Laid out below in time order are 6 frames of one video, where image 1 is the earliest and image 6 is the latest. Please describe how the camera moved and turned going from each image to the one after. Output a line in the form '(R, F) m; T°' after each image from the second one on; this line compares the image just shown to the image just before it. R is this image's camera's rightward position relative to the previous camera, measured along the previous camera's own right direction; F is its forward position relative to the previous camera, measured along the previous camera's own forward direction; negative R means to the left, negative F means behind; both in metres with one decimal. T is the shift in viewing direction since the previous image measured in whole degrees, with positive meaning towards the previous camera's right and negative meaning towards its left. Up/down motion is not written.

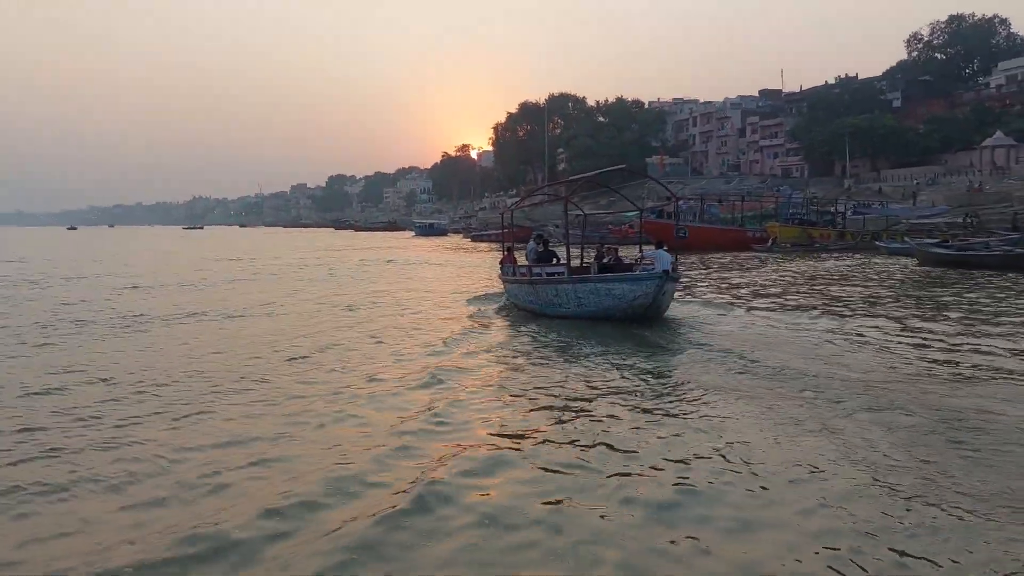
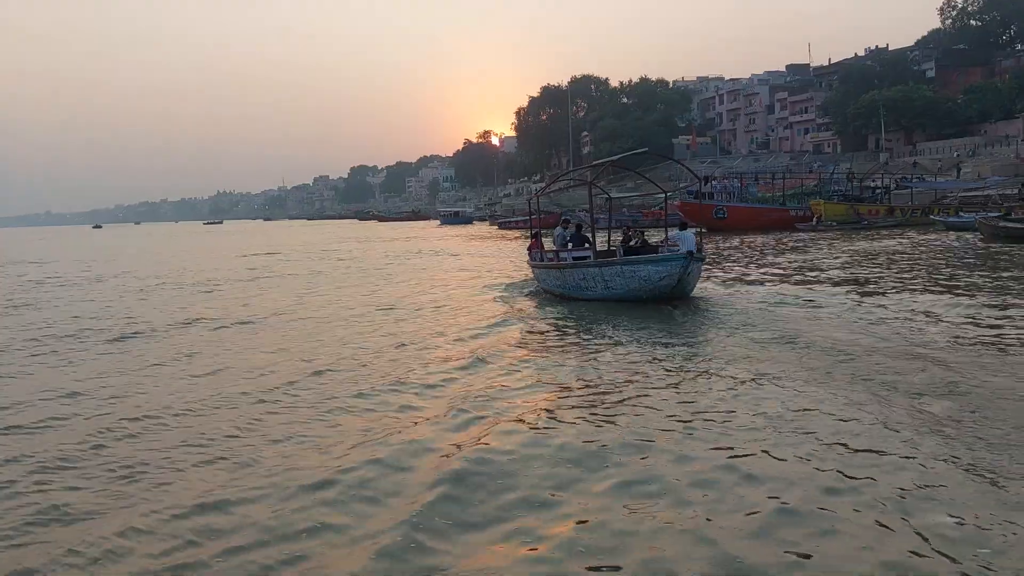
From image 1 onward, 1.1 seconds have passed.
(-0.2, +0.7) m; -2°
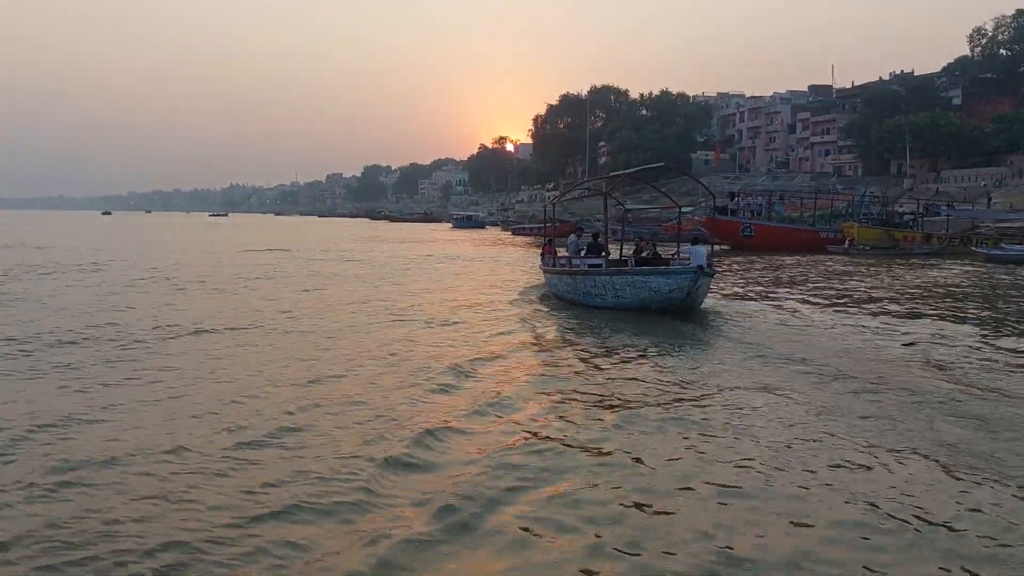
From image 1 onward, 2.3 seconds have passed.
(-0.3, +0.6) m; 0°
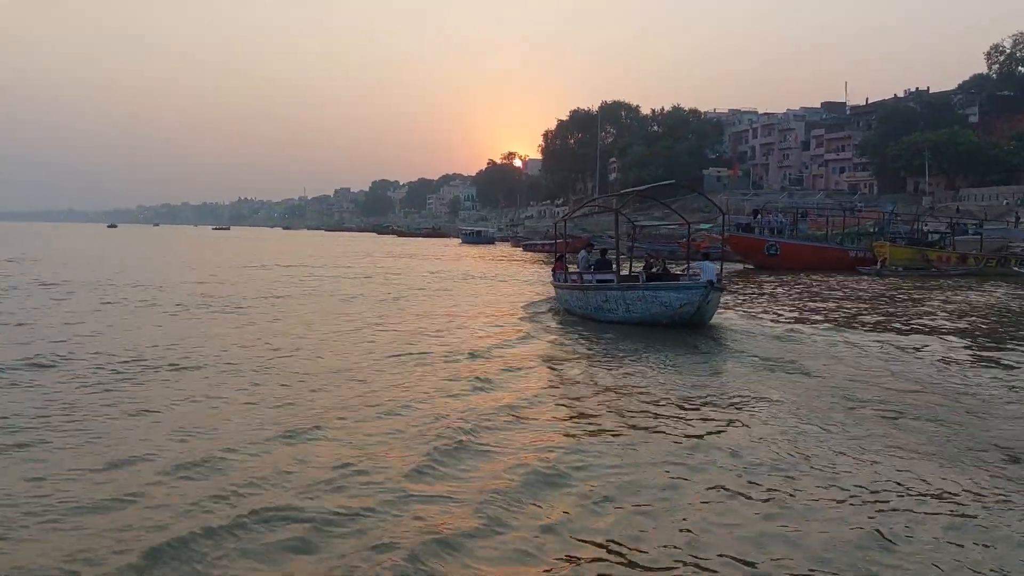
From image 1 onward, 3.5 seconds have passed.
(-0.2, +0.7) m; 0°
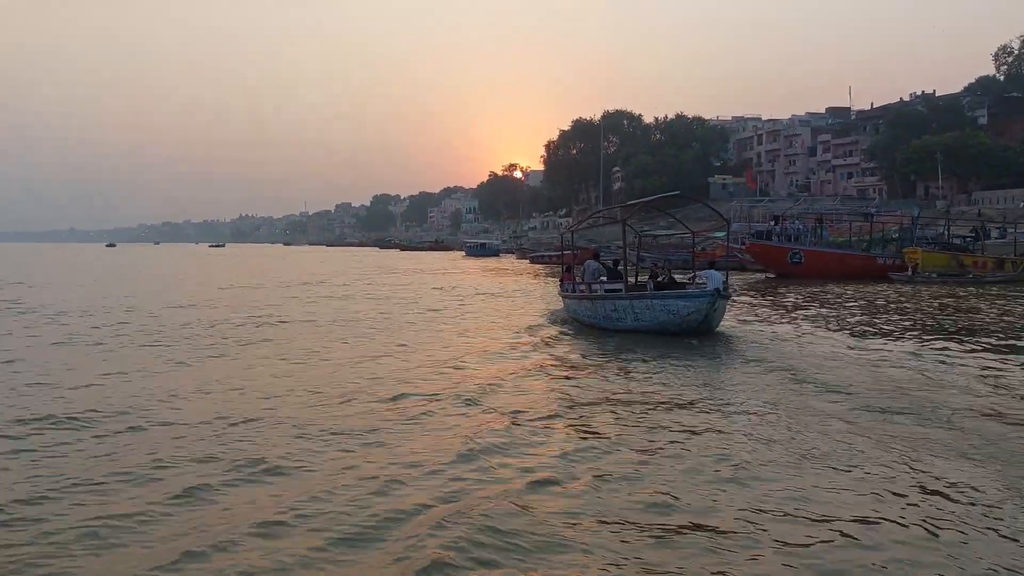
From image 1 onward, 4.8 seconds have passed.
(-0.3, +0.8) m; 0°
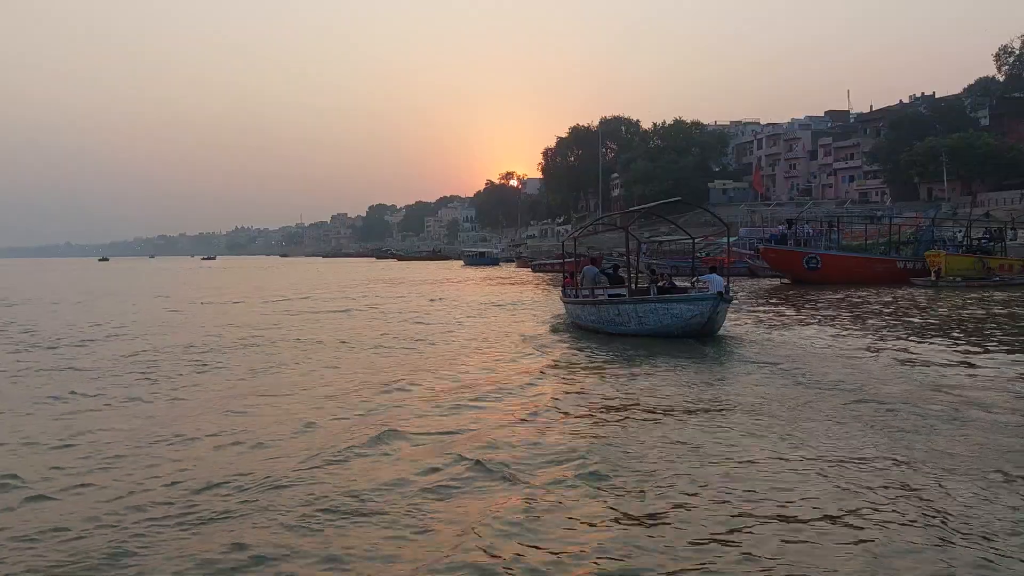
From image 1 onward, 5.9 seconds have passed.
(-0.2, +0.7) m; 0°
